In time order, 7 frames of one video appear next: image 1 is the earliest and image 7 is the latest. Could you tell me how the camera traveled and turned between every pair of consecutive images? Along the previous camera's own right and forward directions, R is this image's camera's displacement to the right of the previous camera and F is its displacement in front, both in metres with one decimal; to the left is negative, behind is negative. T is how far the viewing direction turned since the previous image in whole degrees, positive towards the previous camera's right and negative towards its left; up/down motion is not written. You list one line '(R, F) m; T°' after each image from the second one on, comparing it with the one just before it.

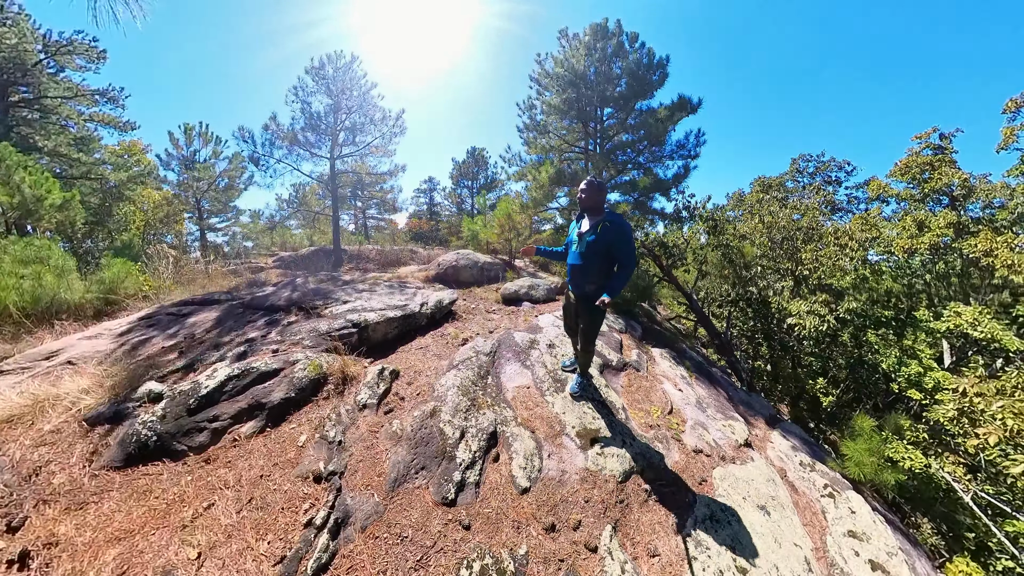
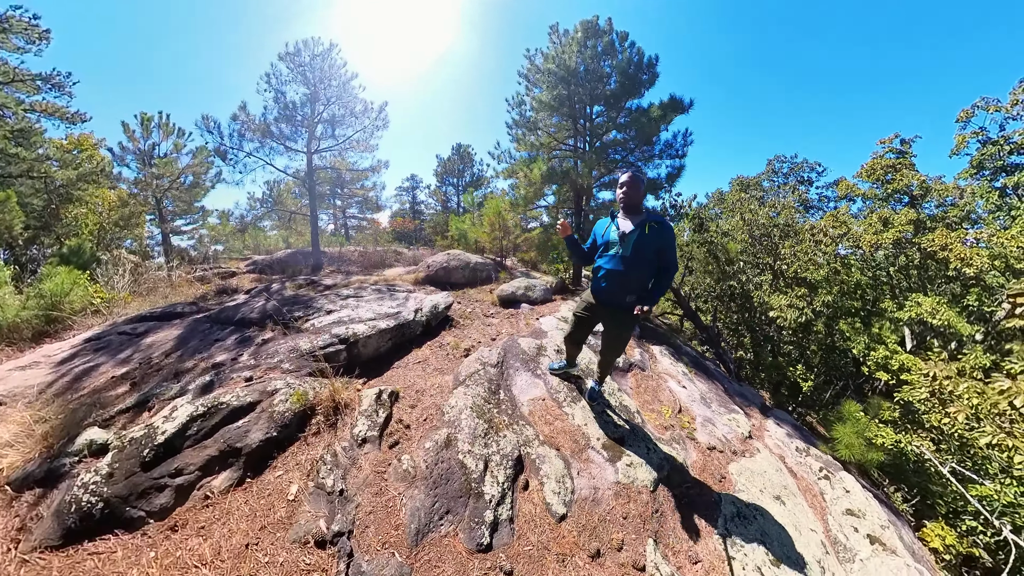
(-0.2, +0.3) m; +3°
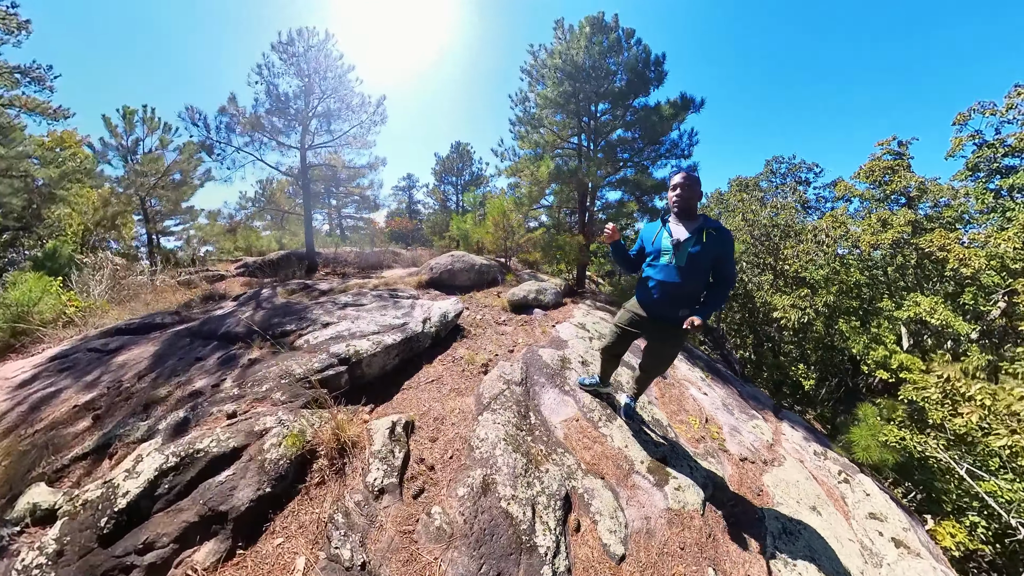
(-0.3, +0.3) m; +1°
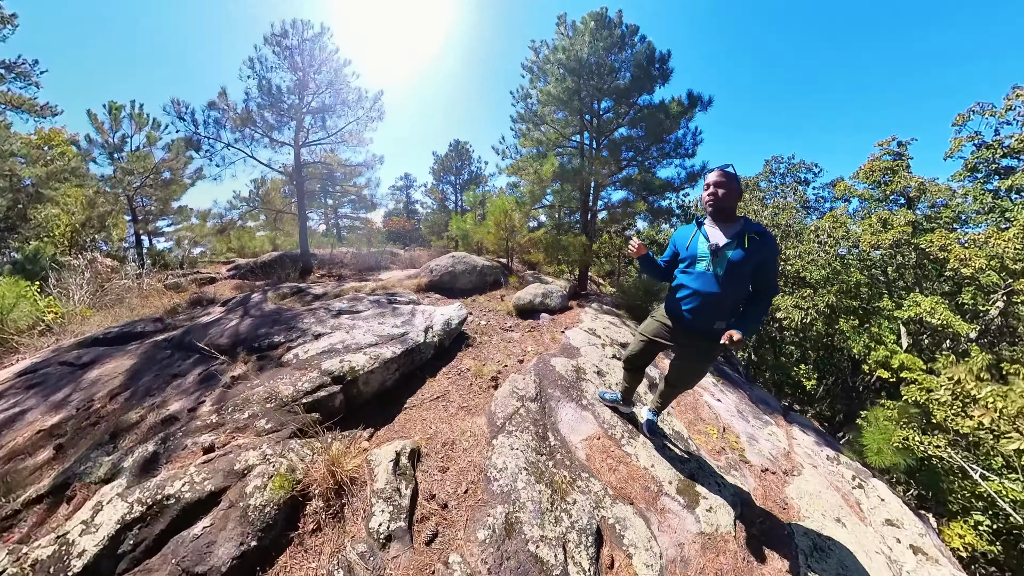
(-0.2, +0.3) m; 0°
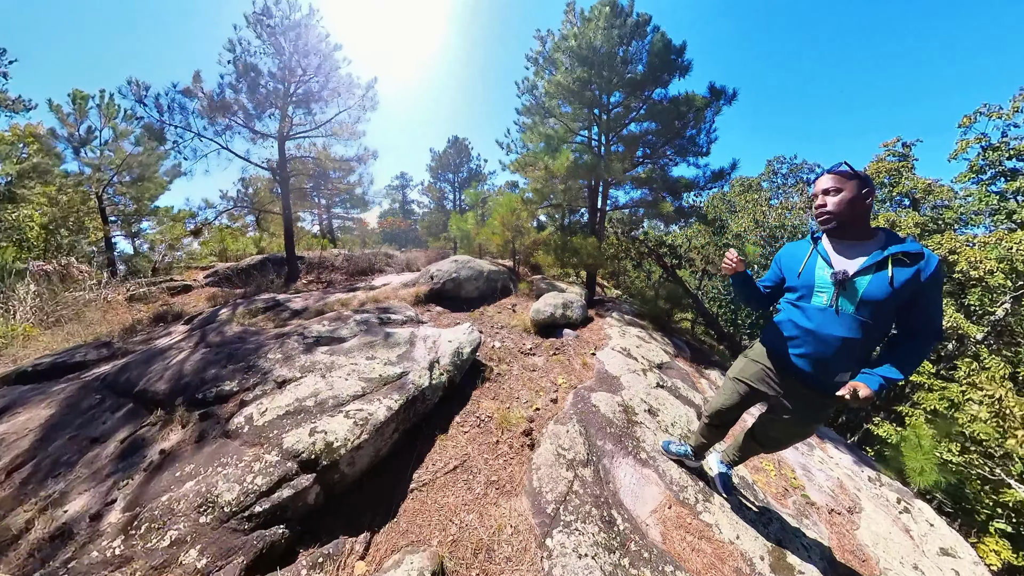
(-0.4, +0.7) m; +1°
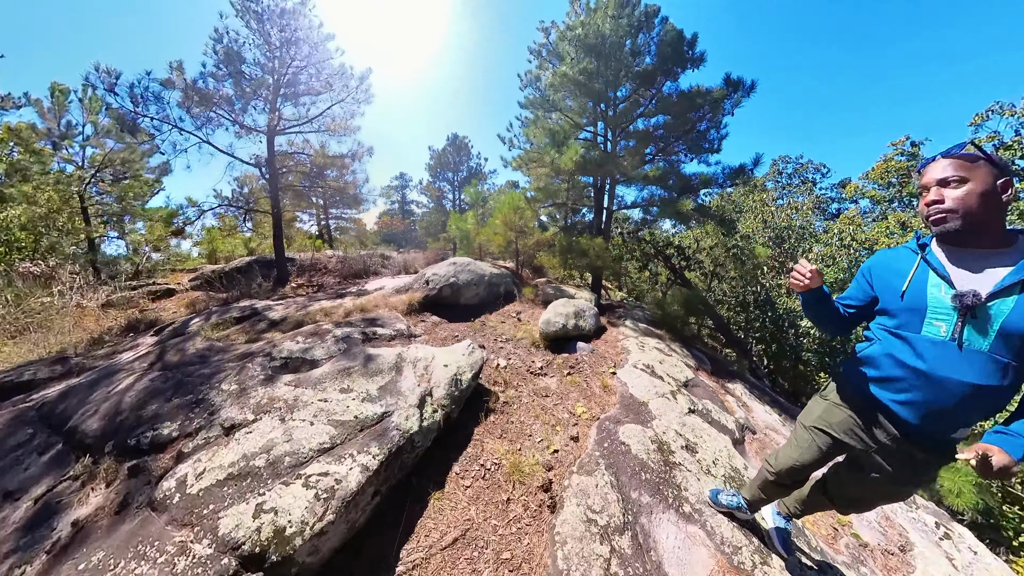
(-0.1, +0.5) m; 0°
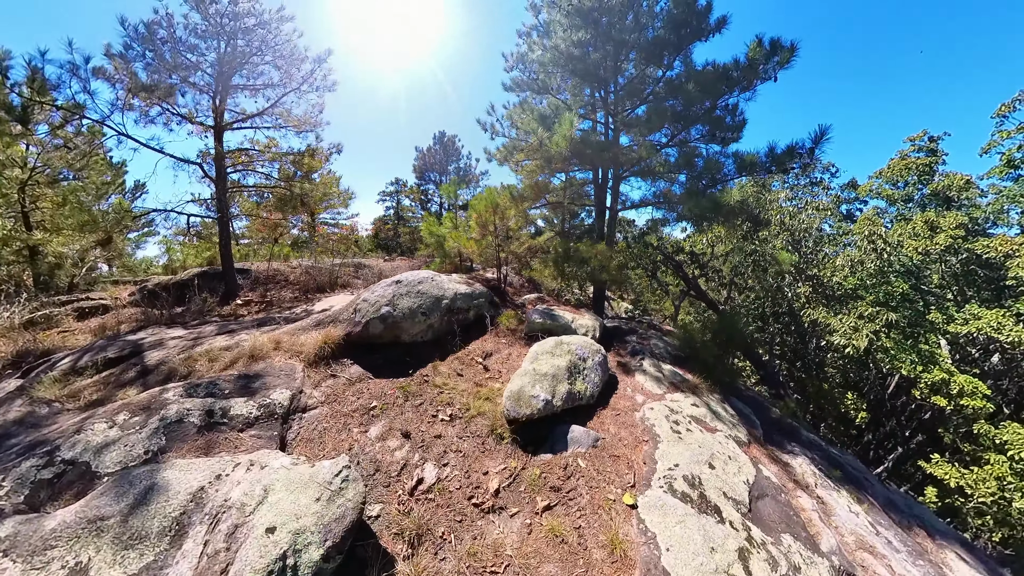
(+0.5, +1.3) m; 0°
